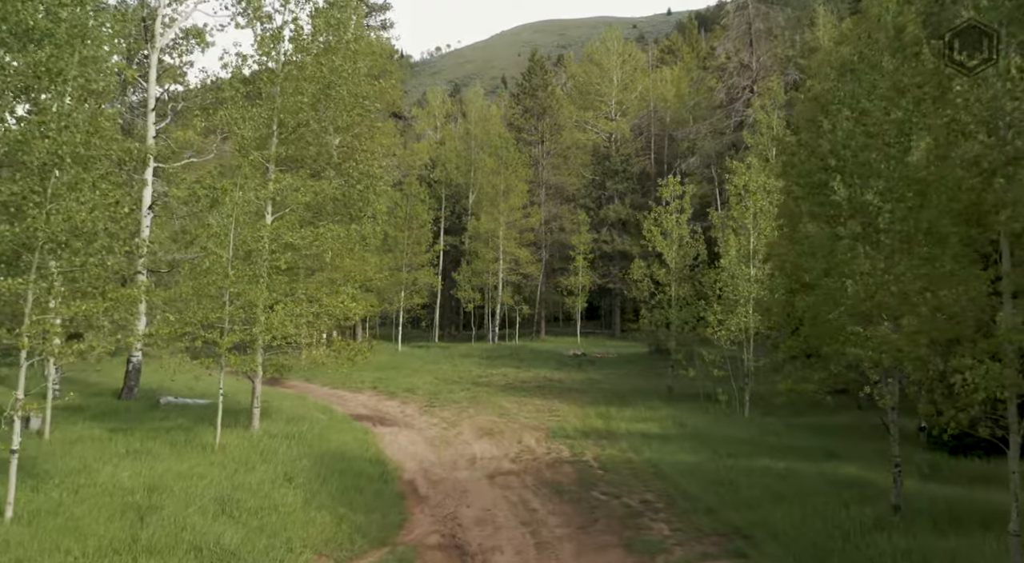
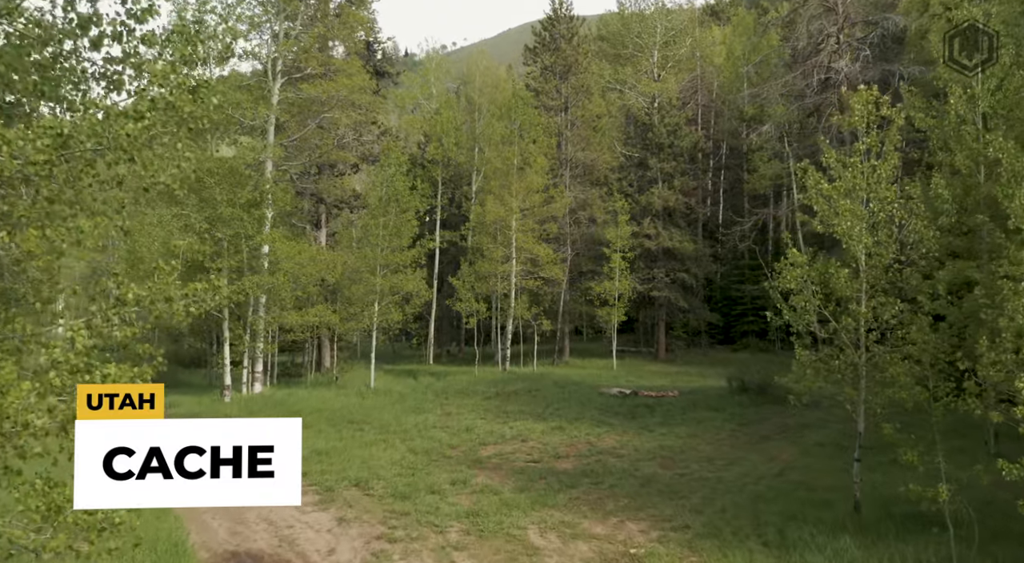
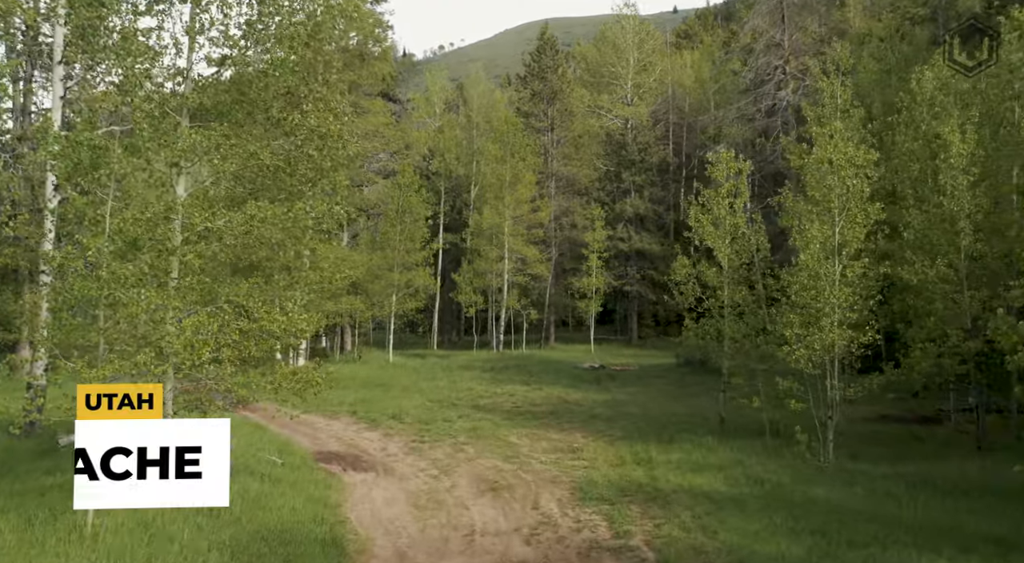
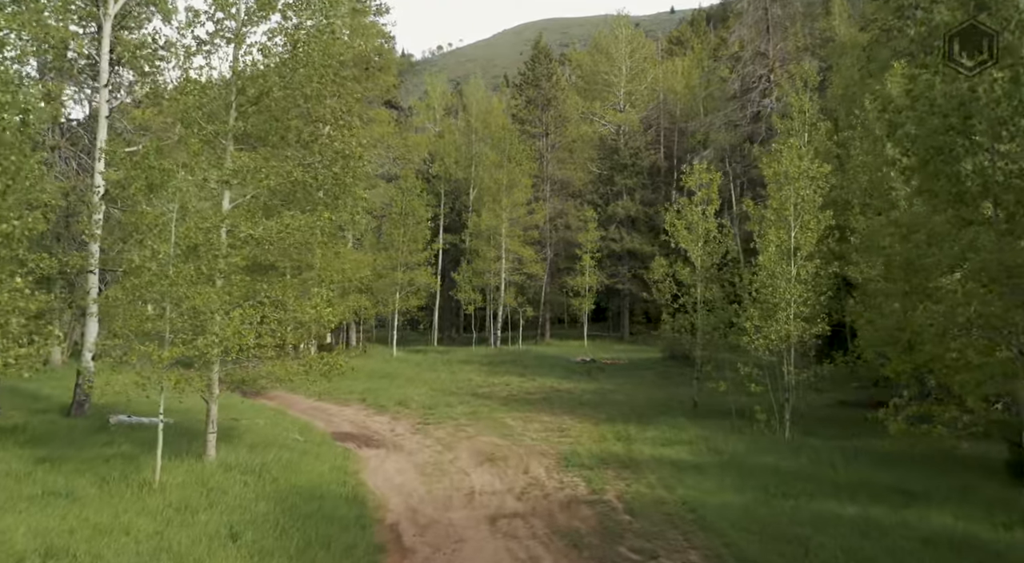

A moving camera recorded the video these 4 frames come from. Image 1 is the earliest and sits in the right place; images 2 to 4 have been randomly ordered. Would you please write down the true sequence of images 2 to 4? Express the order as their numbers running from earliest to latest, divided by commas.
4, 3, 2
